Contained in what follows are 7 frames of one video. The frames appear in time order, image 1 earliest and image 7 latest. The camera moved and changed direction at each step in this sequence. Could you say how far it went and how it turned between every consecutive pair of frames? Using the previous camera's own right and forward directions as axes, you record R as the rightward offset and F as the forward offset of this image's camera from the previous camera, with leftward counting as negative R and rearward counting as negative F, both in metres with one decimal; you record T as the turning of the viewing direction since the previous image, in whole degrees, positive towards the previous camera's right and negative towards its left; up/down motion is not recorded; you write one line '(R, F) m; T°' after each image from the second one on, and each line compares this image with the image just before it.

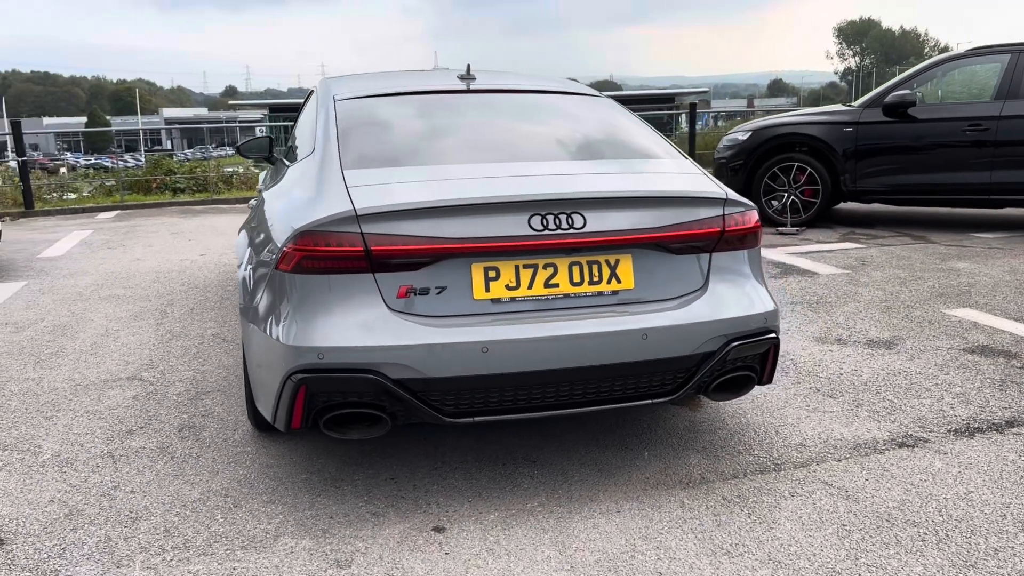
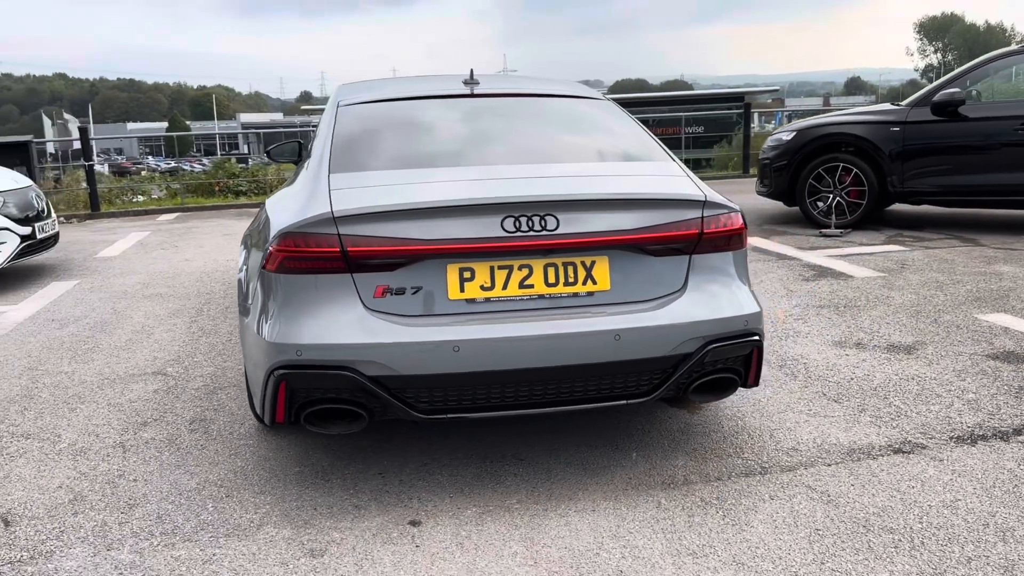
(+0.3, 0.0) m; -4°
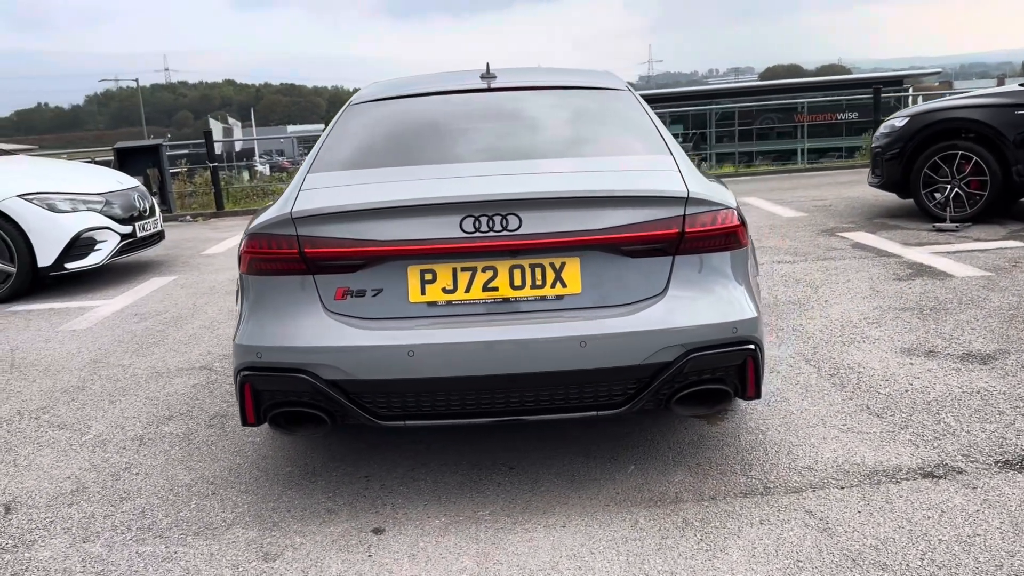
(+0.5, +0.2) m; -9°
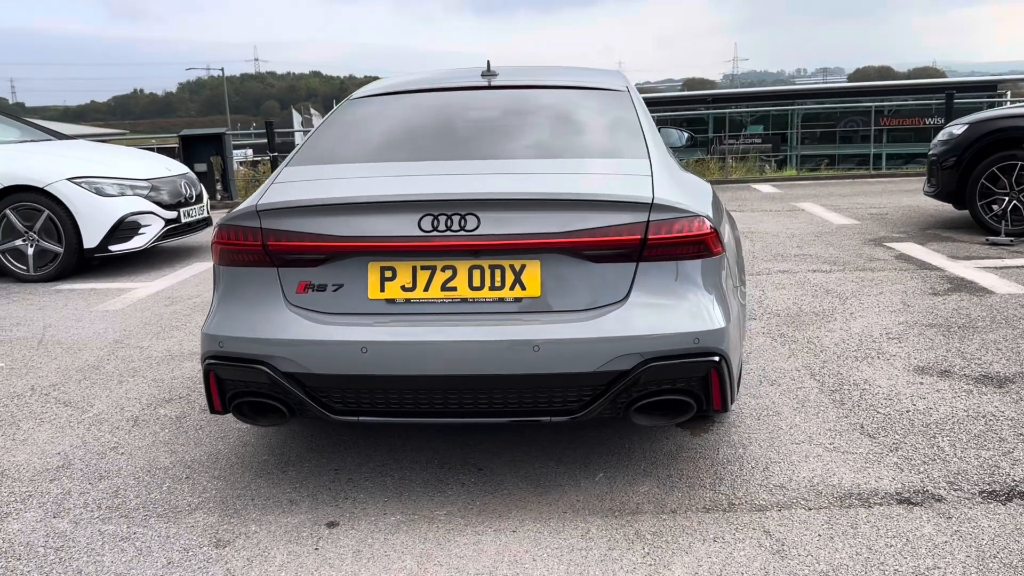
(+0.3, 0.0) m; -5°
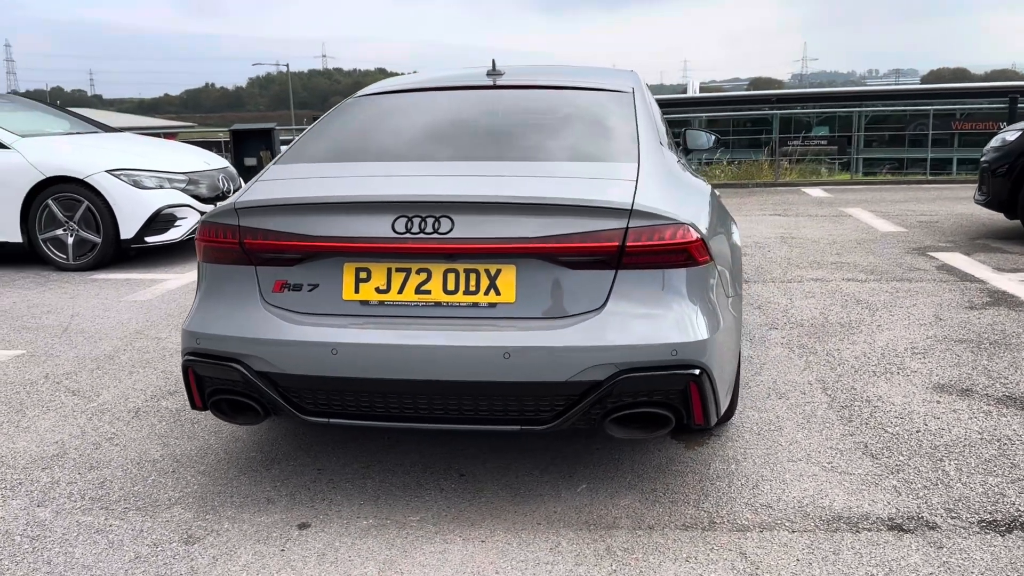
(+0.2, +0.1) m; -4°
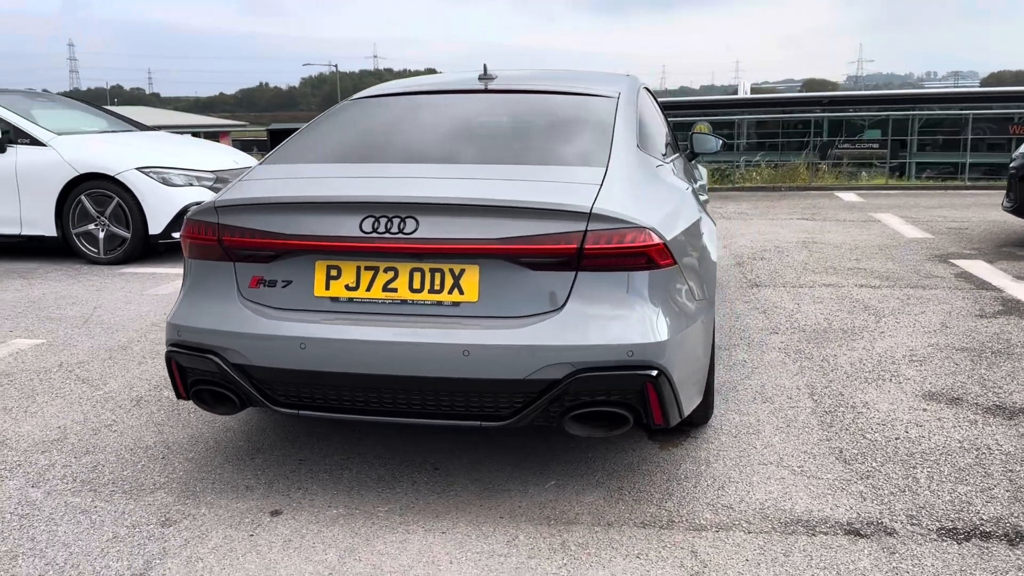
(+0.2, -0.1) m; -3°
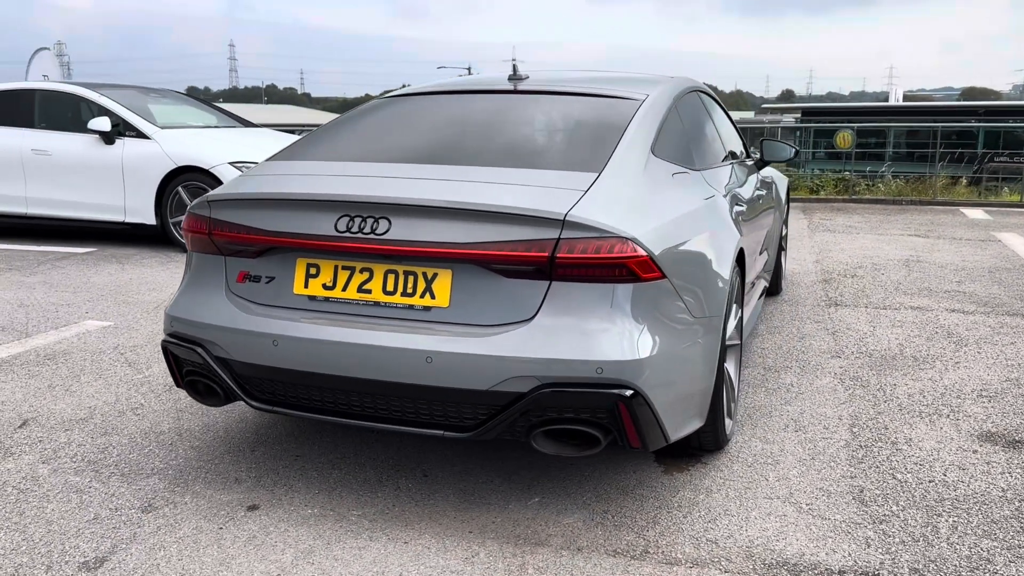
(+0.4, +0.1) m; -8°
